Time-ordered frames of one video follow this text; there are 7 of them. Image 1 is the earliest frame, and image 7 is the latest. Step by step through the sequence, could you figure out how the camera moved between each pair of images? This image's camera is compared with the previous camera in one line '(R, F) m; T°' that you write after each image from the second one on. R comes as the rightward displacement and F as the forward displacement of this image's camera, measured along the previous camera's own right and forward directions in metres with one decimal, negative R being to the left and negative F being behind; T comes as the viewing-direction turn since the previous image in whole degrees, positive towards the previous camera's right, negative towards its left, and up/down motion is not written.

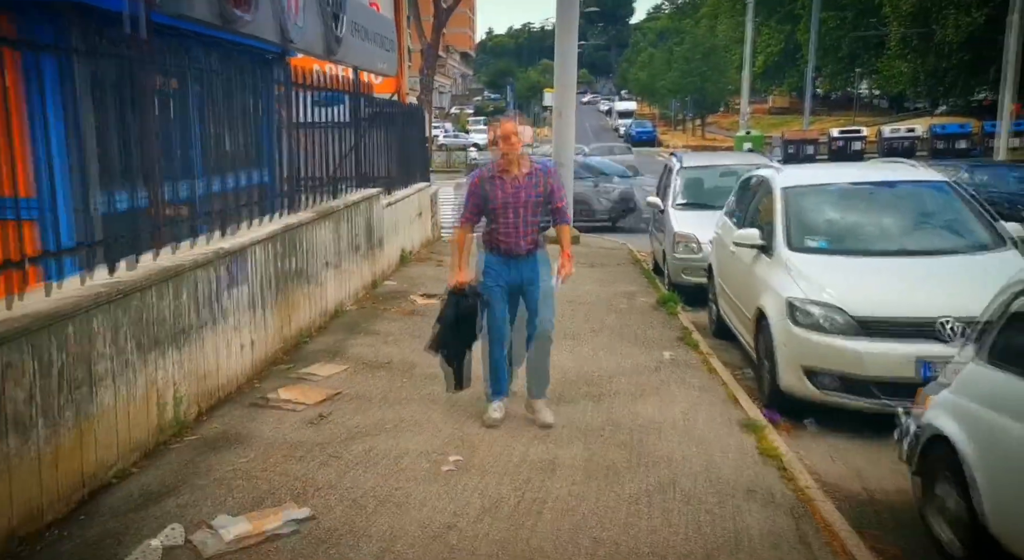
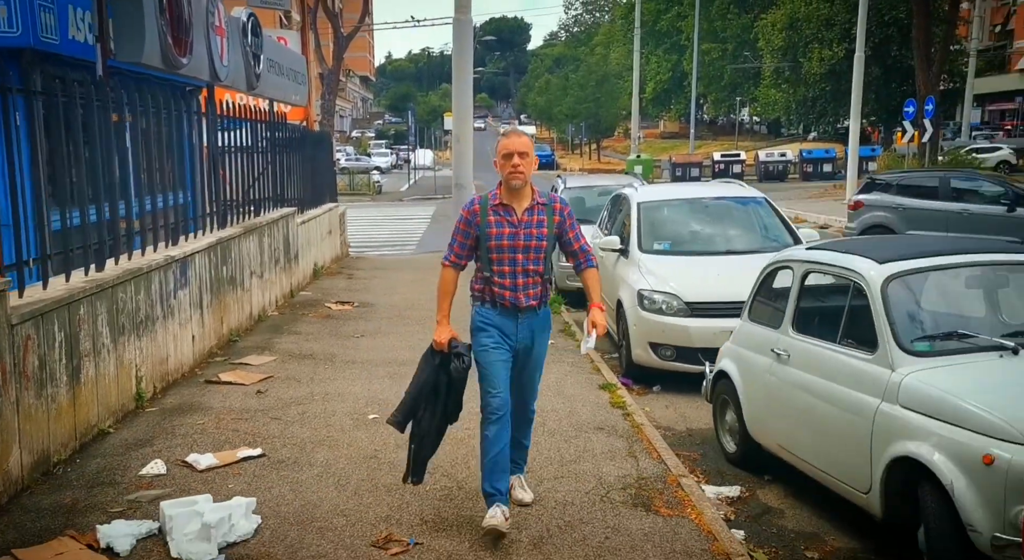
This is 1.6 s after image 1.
(0.0, -1.4) m; +6°
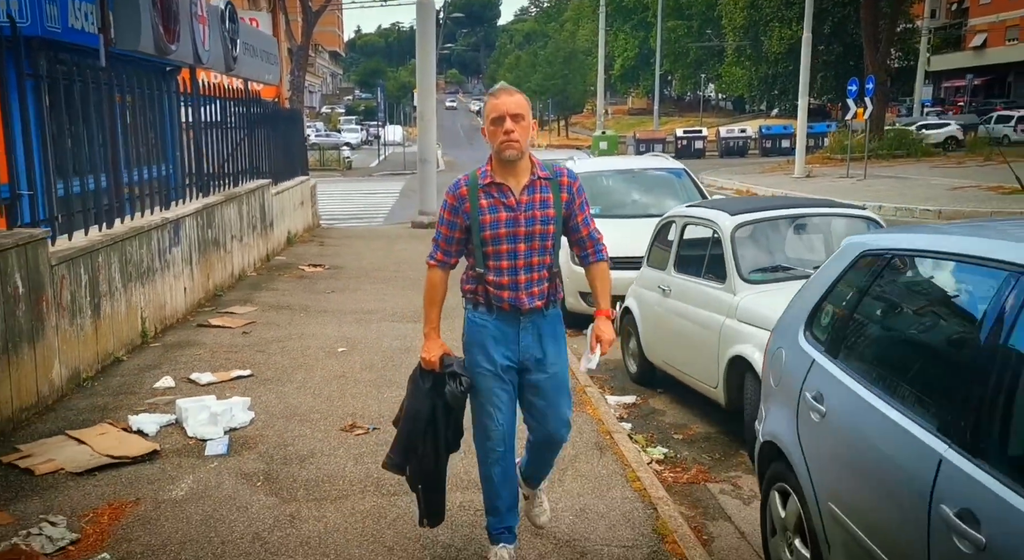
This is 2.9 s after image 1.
(+0.2, -1.3) m; +2°
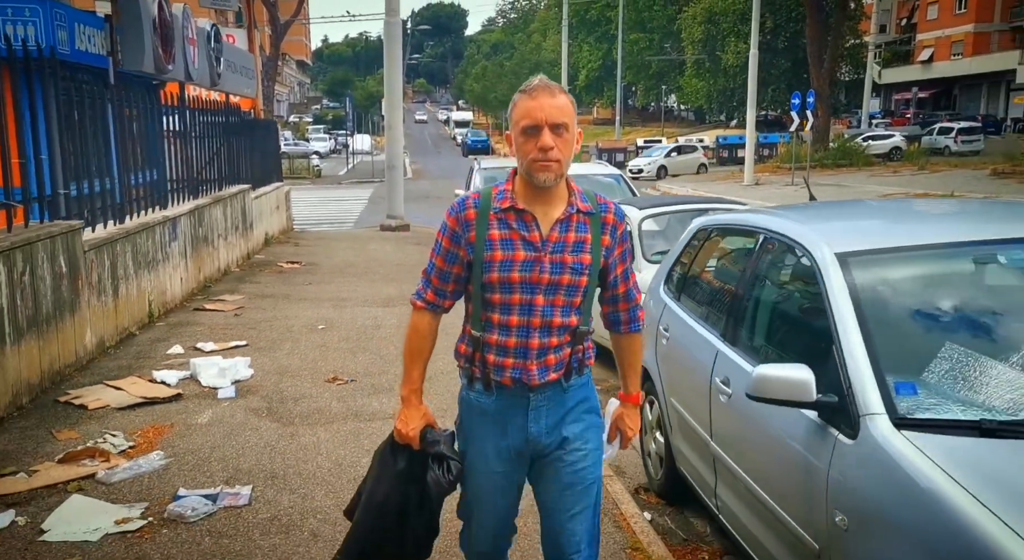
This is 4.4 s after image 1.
(+0.1, -1.4) m; +2°
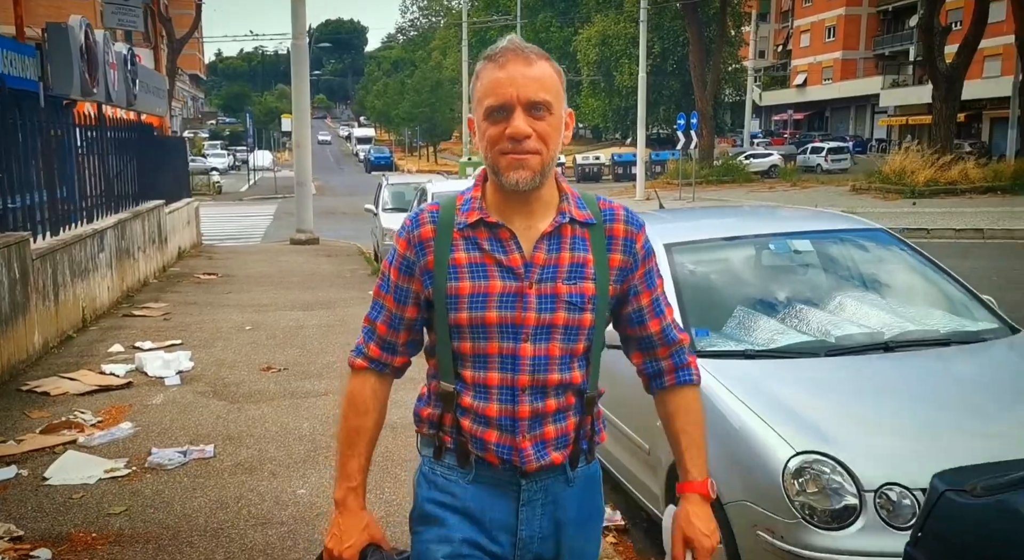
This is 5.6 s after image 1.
(-0.1, -1.1) m; +6°
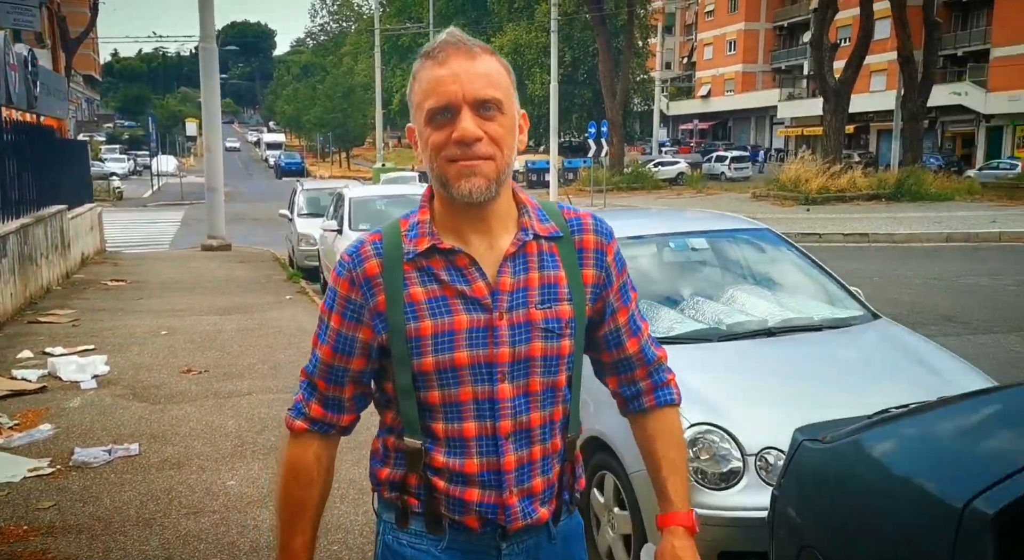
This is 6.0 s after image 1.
(0.0, -0.3) m; +5°
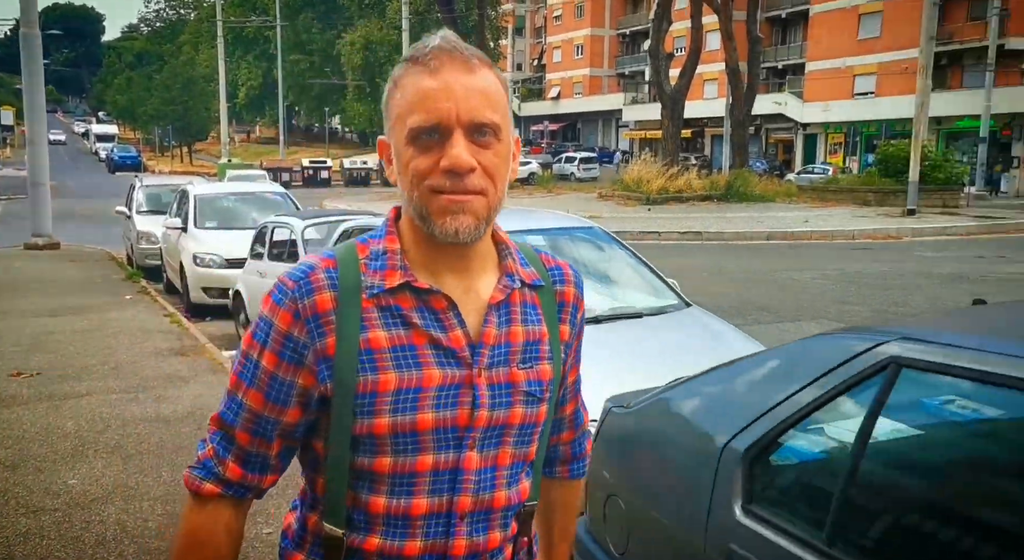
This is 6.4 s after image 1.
(0.0, -0.2) m; +9°
